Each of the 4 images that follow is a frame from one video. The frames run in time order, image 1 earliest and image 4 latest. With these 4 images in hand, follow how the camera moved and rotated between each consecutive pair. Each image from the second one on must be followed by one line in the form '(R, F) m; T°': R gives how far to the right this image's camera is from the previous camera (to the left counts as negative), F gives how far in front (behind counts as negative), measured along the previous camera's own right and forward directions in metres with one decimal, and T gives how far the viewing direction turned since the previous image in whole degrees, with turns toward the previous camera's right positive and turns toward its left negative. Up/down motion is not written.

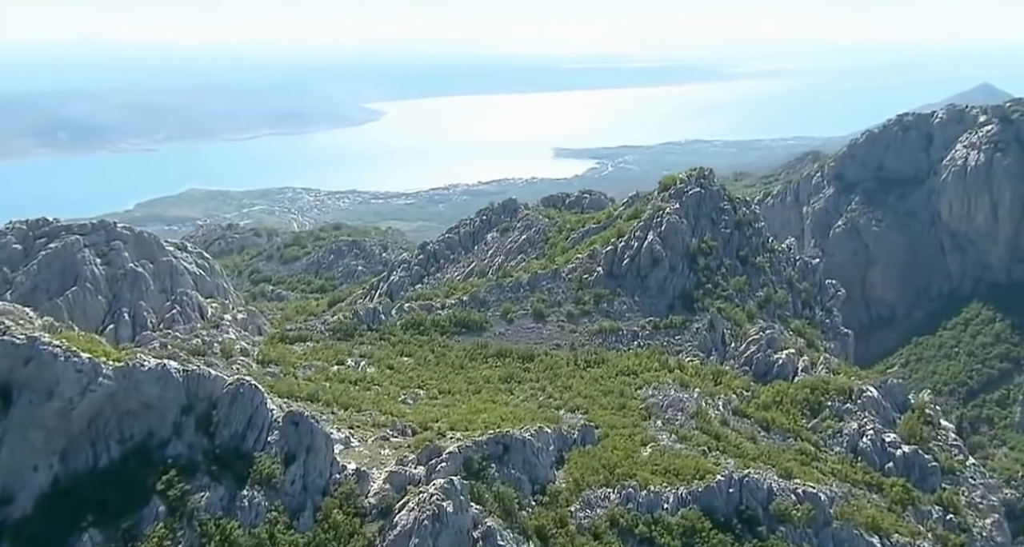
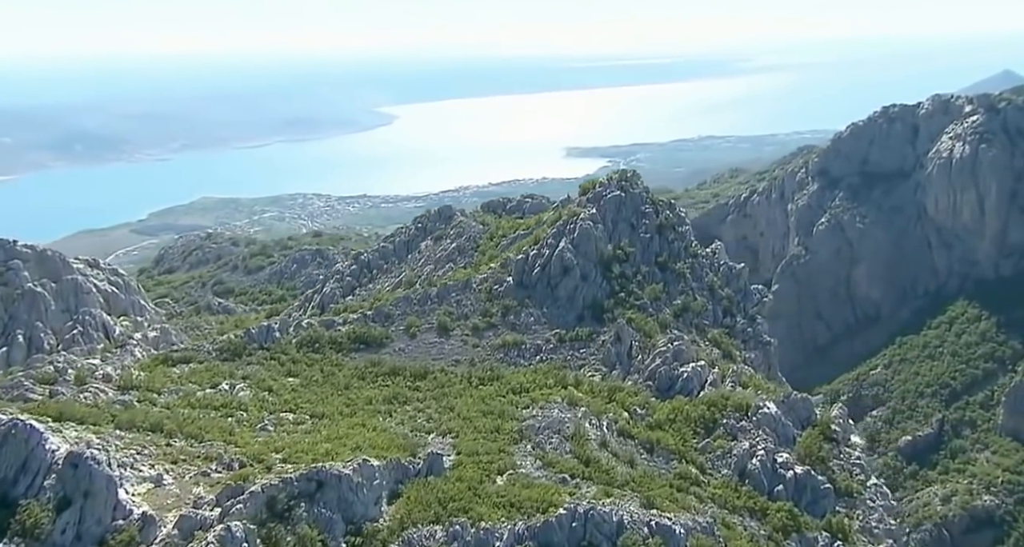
(+5.4, +2.1) m; -1°
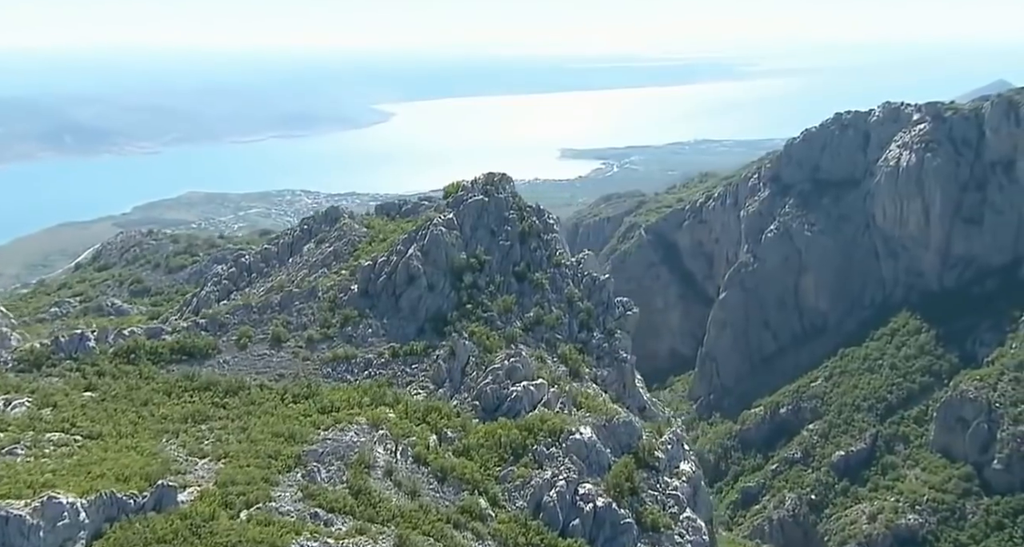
(+6.8, +2.6) m; +1°
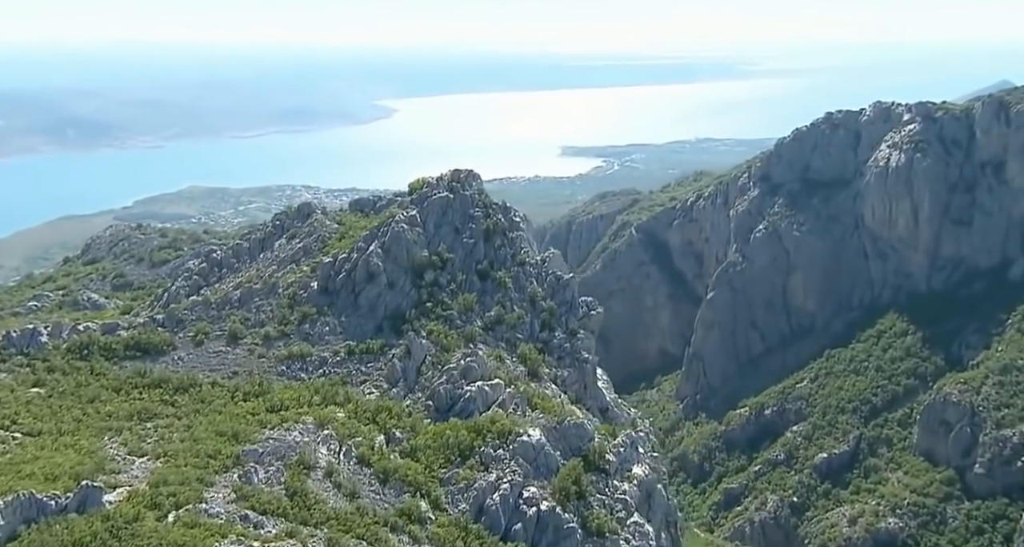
(+1.8, +0.5) m; 0°
